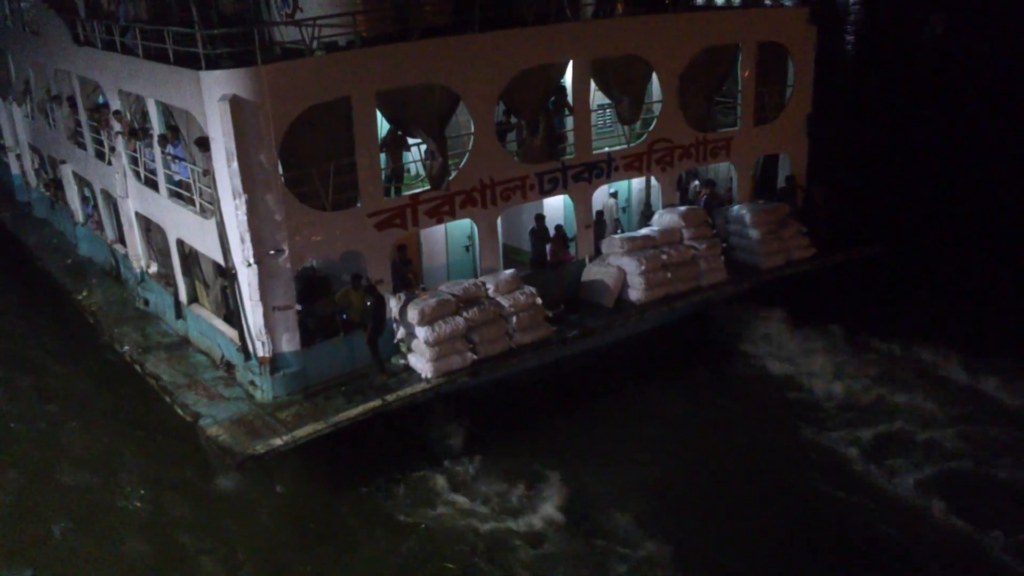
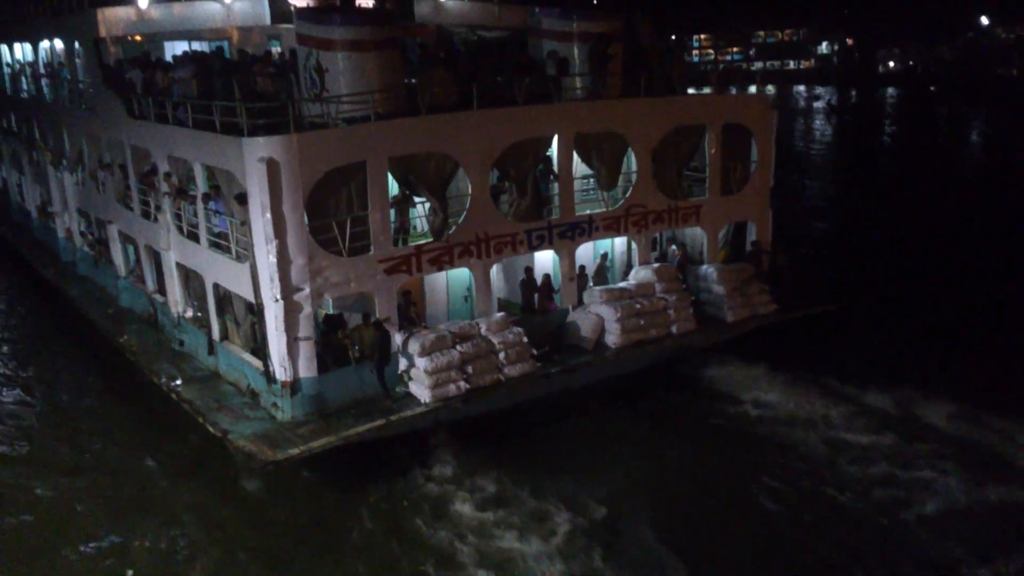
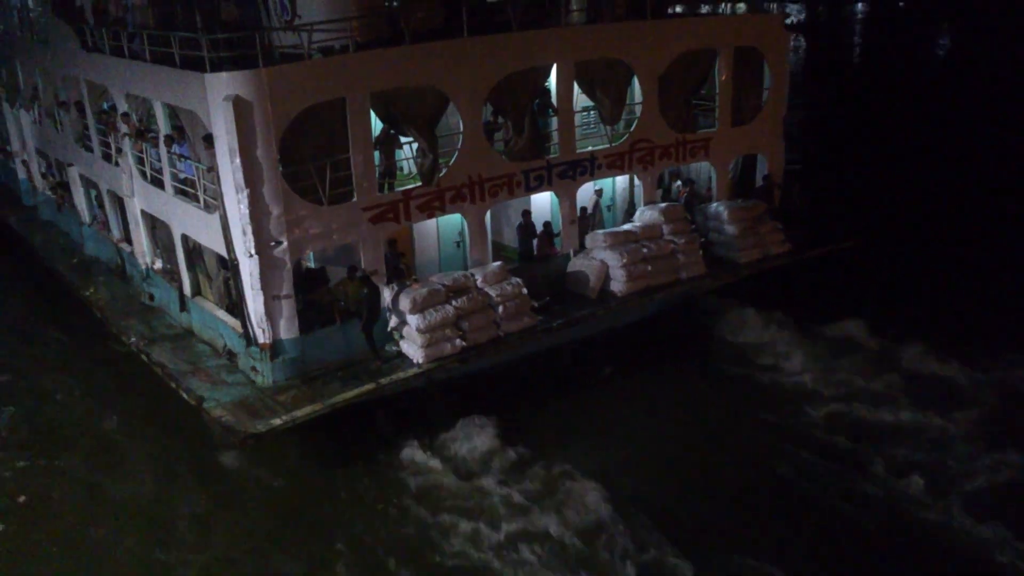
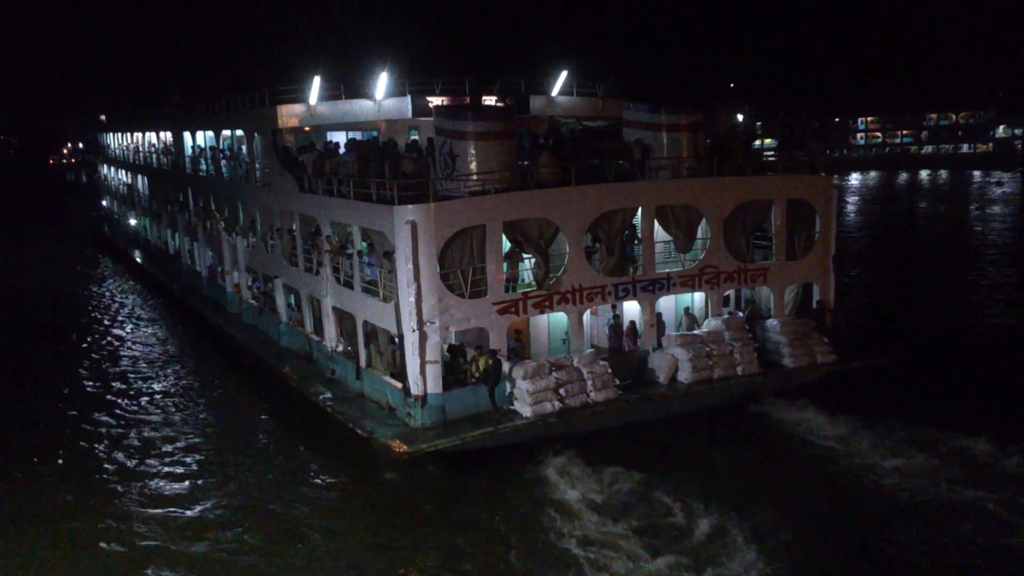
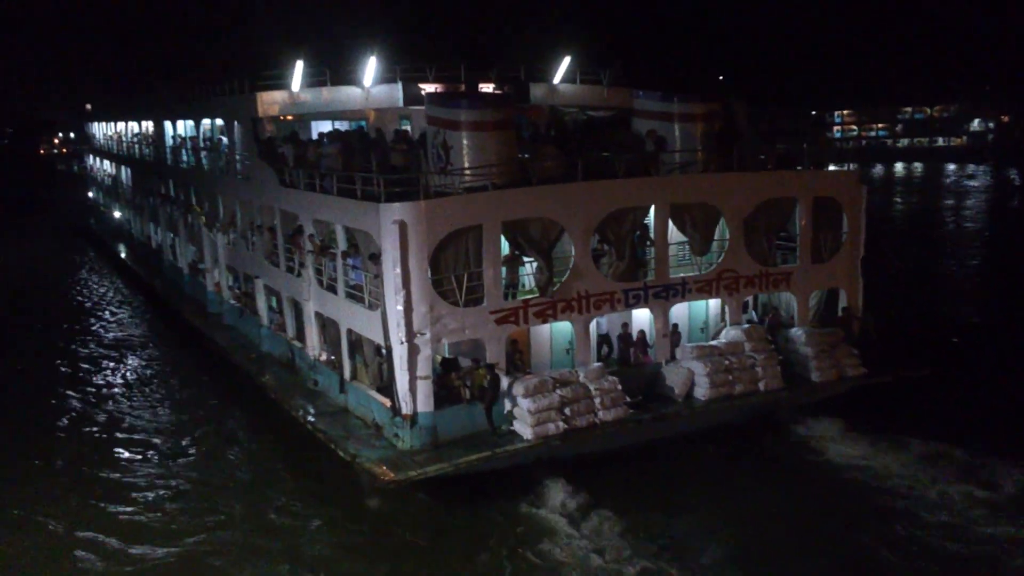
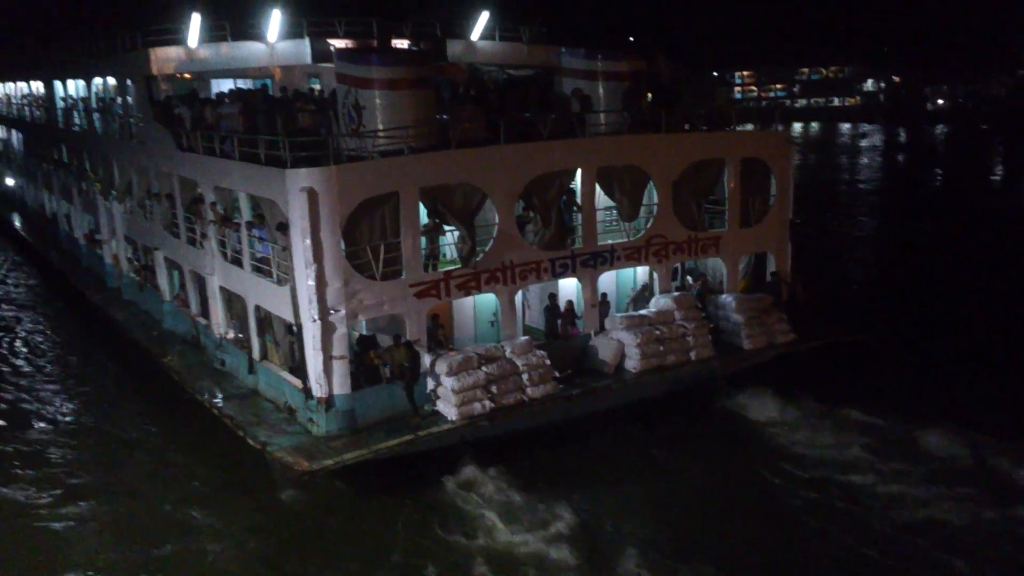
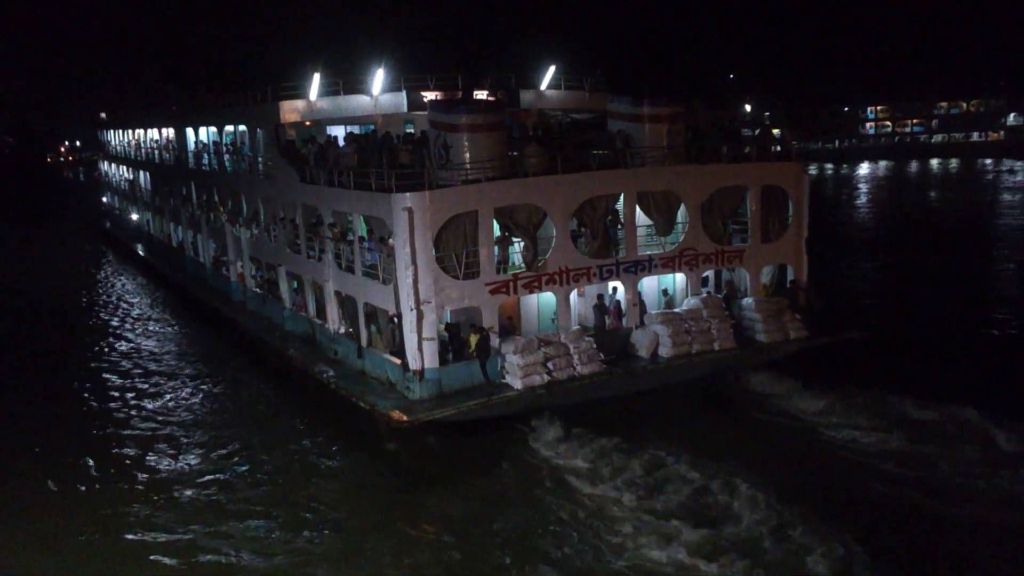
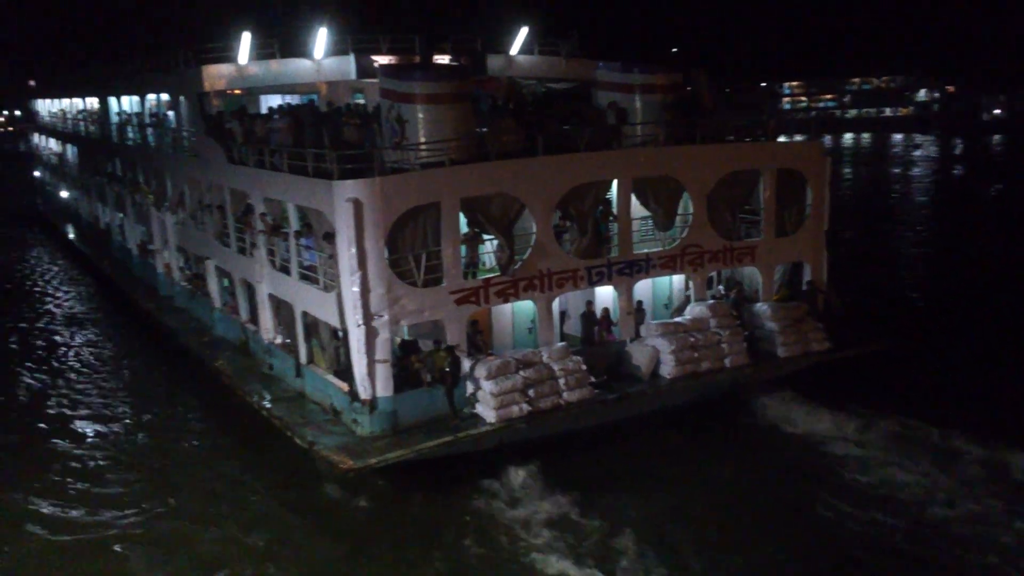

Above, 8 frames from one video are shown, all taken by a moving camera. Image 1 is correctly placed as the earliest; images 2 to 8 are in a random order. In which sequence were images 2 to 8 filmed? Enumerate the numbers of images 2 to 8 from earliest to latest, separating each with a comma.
3, 2, 6, 8, 5, 4, 7
